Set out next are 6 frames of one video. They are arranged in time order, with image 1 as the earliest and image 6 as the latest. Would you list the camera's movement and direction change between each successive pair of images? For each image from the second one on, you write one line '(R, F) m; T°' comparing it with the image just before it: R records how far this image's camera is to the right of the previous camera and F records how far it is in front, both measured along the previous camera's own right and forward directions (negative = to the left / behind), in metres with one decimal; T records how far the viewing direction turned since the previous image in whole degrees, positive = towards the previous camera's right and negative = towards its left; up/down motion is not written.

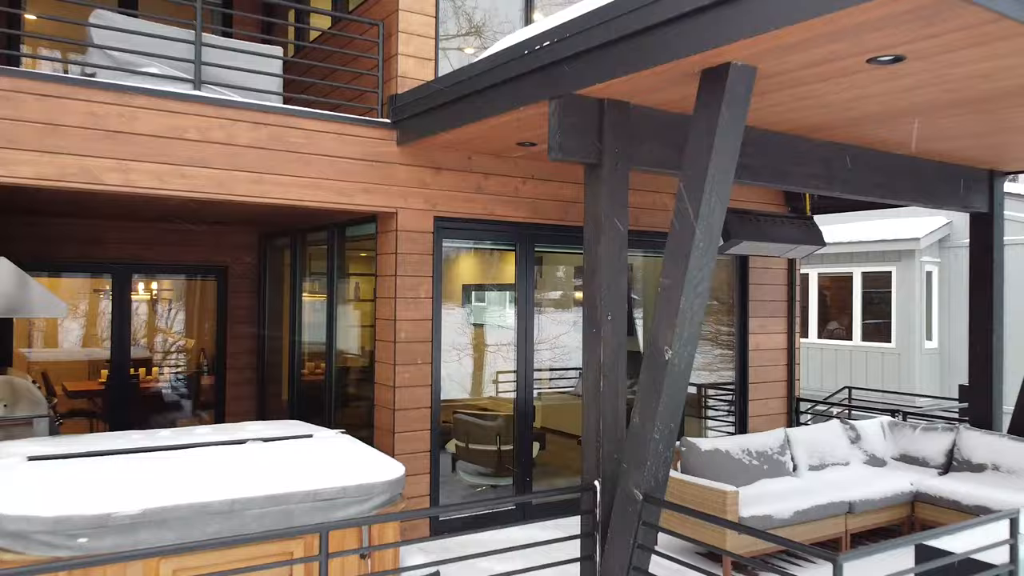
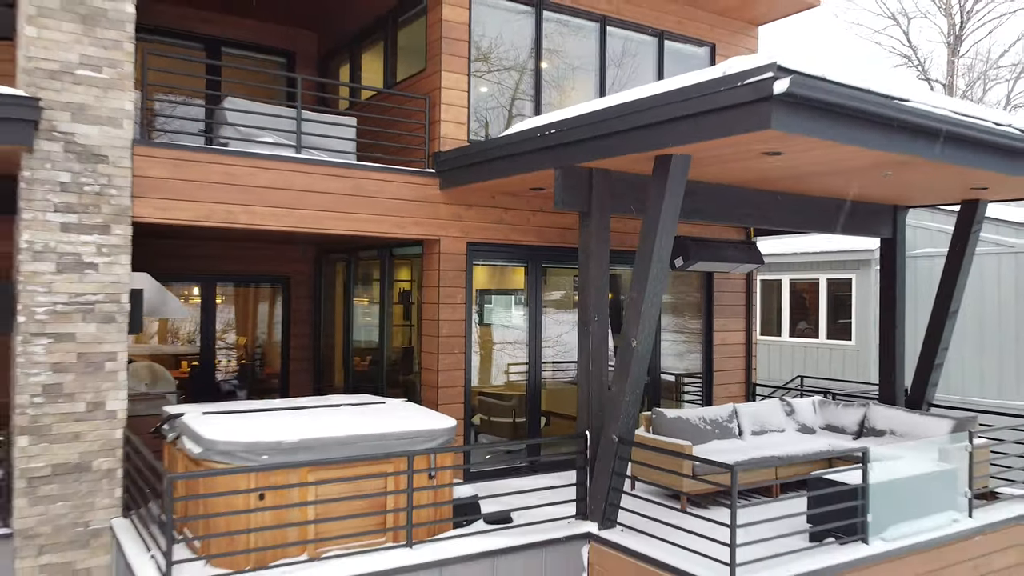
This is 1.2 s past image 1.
(-0.1, -1.8) m; 0°
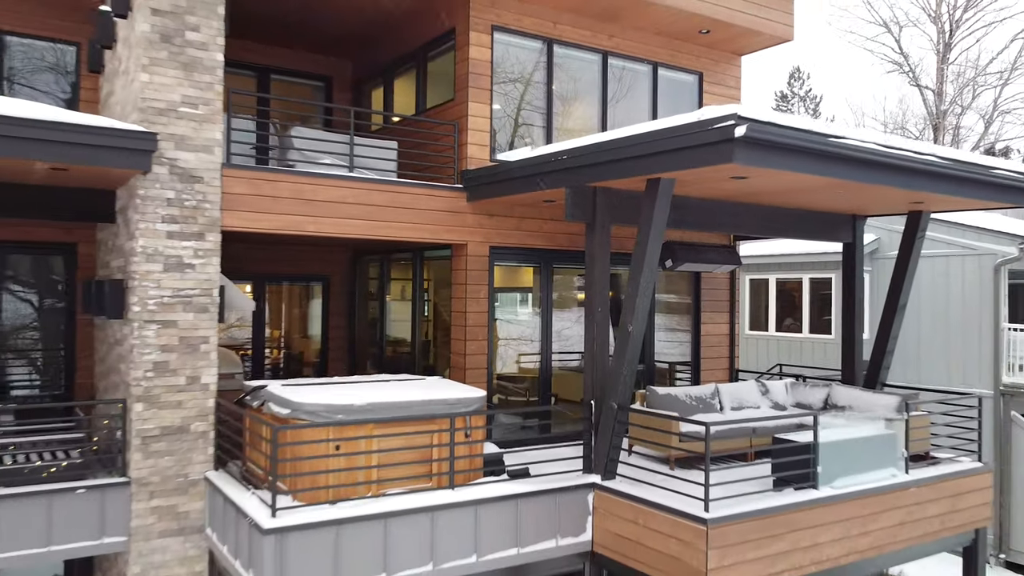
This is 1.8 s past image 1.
(-0.2, -1.3) m; 0°
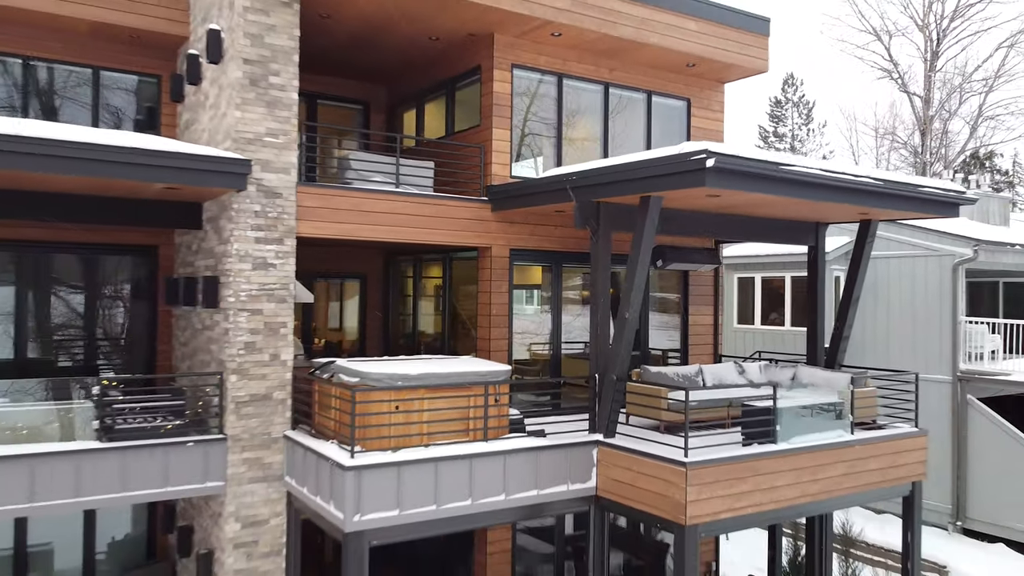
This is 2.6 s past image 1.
(-0.2, -1.7) m; 0°
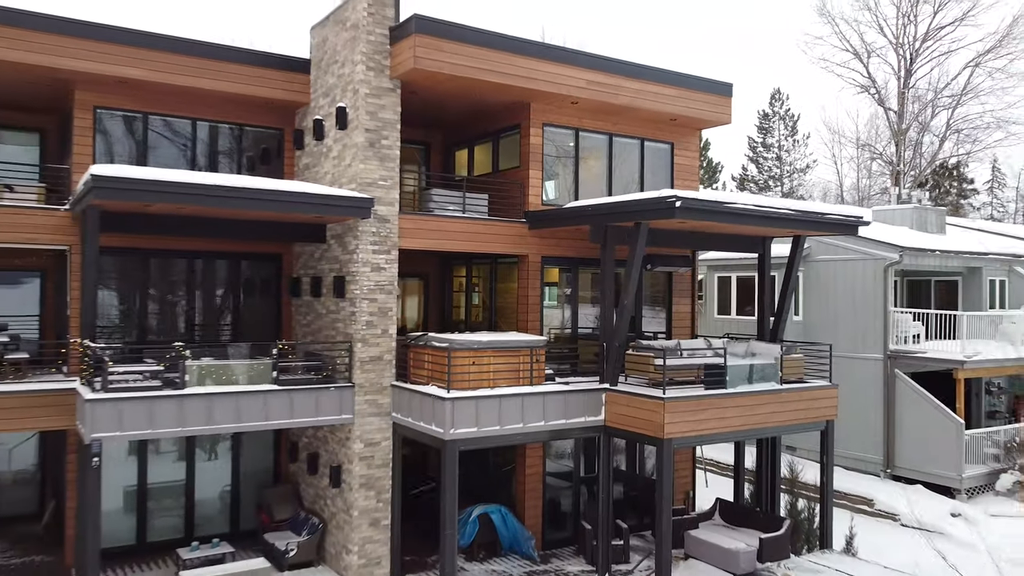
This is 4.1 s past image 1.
(-0.6, -4.0) m; 0°
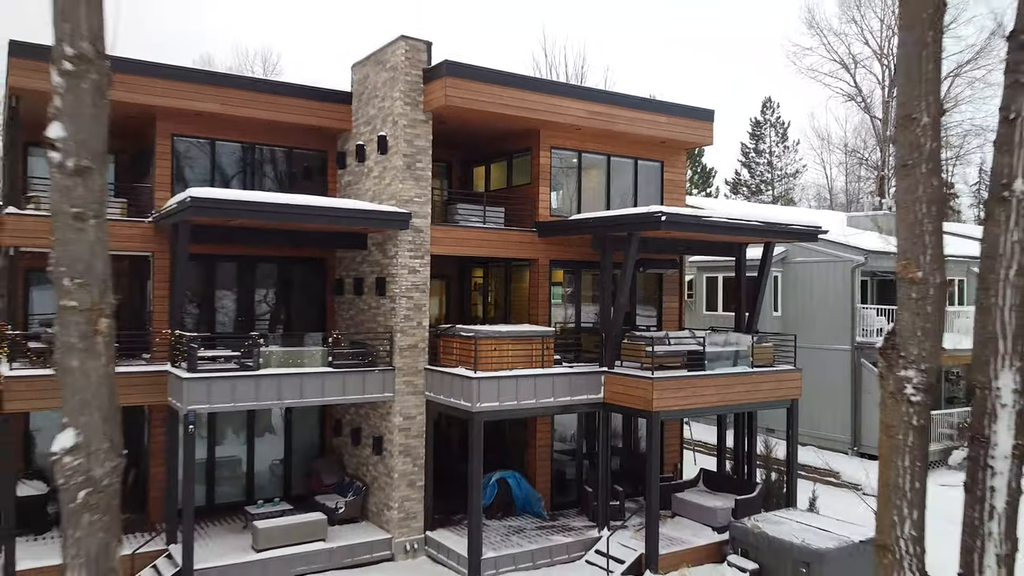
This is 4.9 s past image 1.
(-0.3, -2.5) m; 0°
